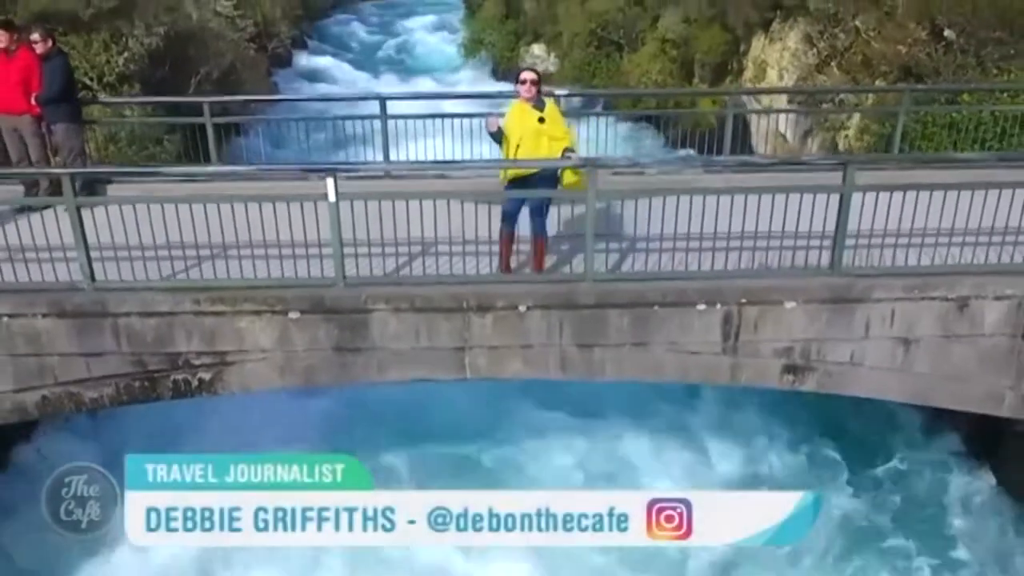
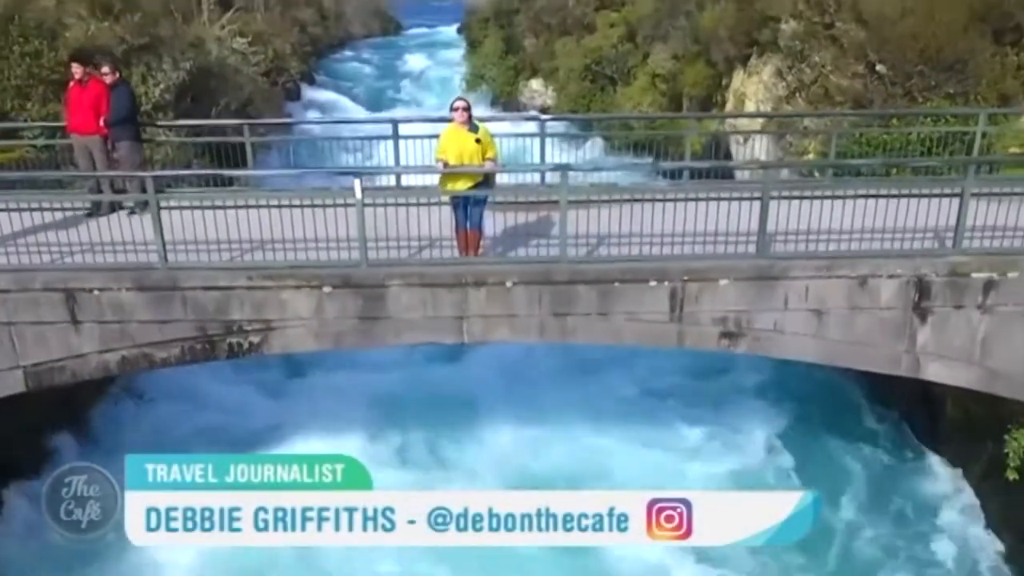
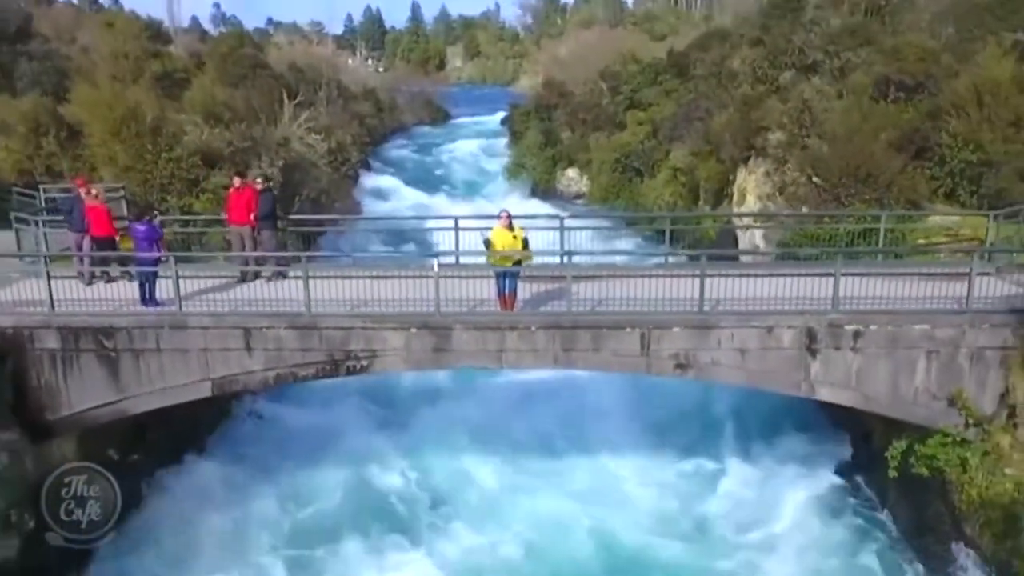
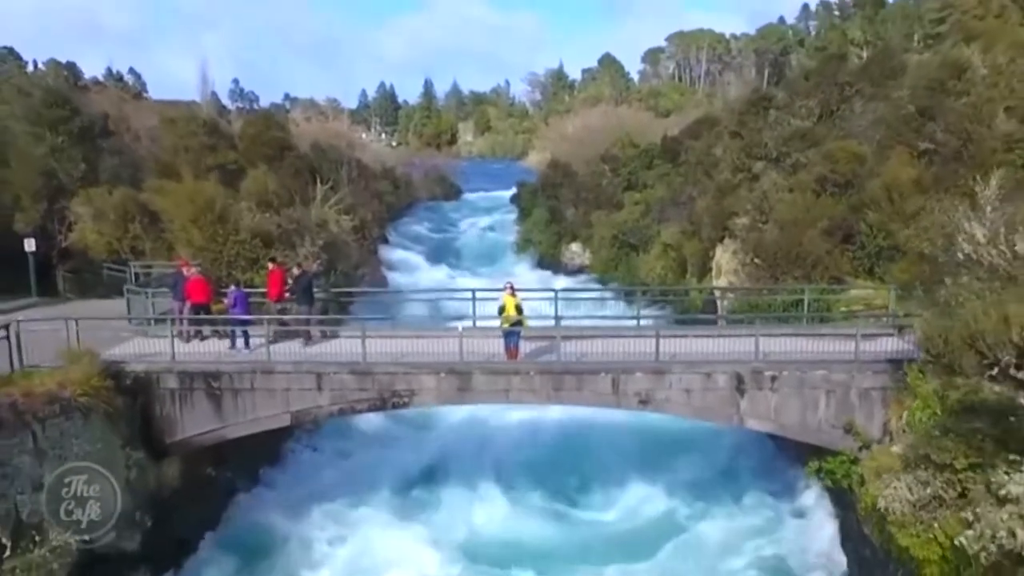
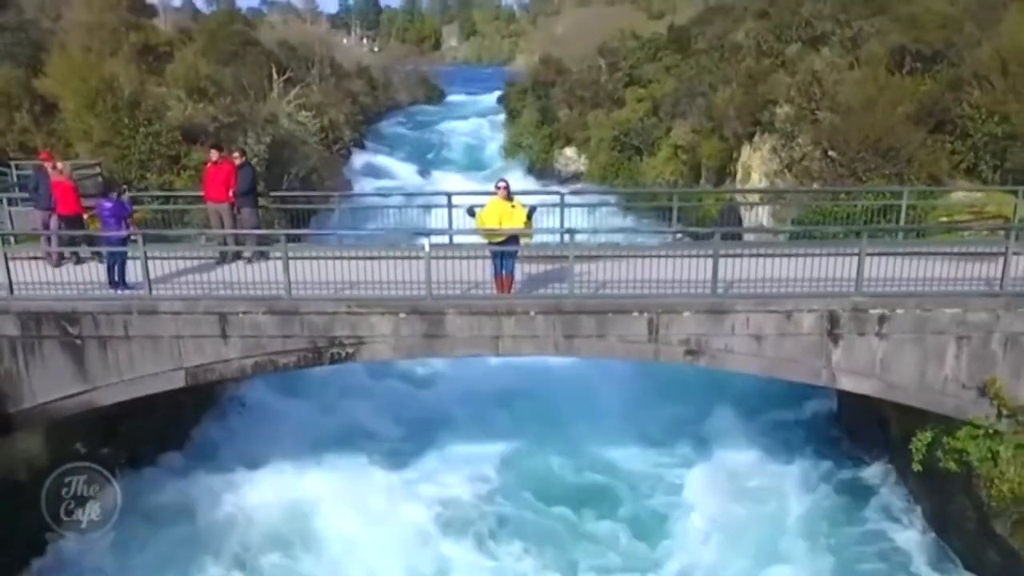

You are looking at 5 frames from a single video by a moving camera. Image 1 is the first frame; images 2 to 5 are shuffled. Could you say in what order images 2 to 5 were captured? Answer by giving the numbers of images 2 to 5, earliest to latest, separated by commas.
2, 5, 3, 4
